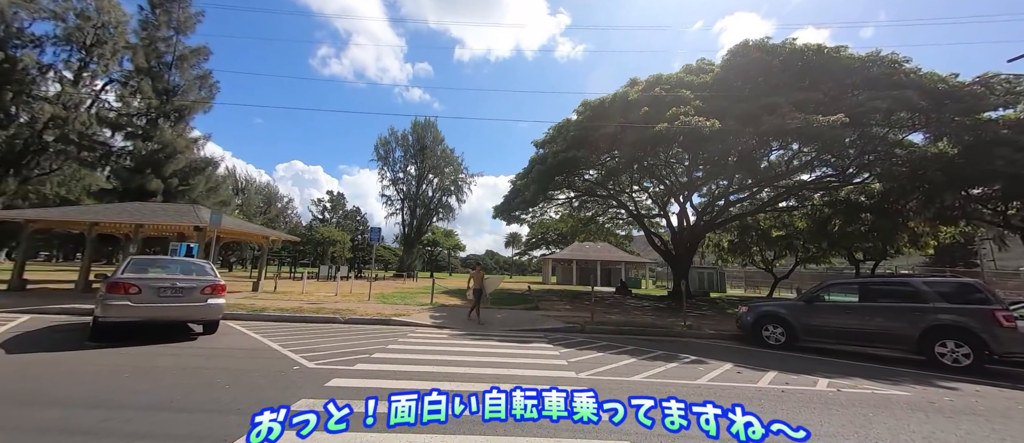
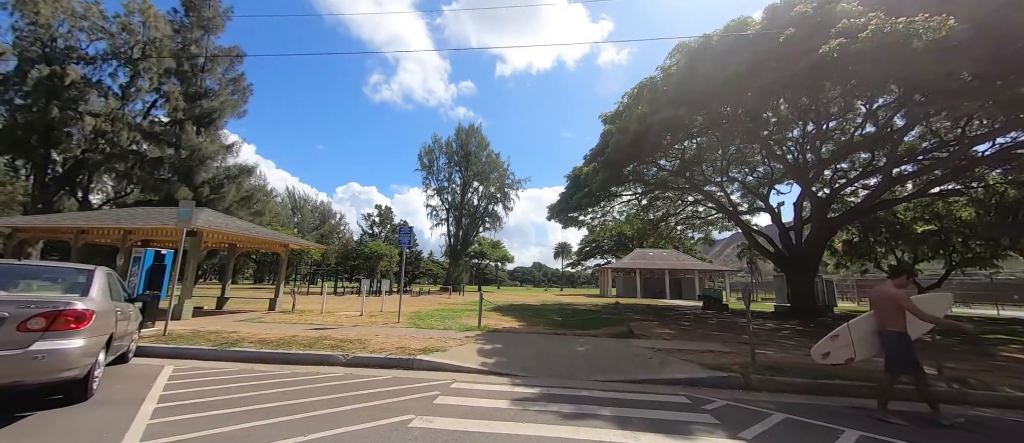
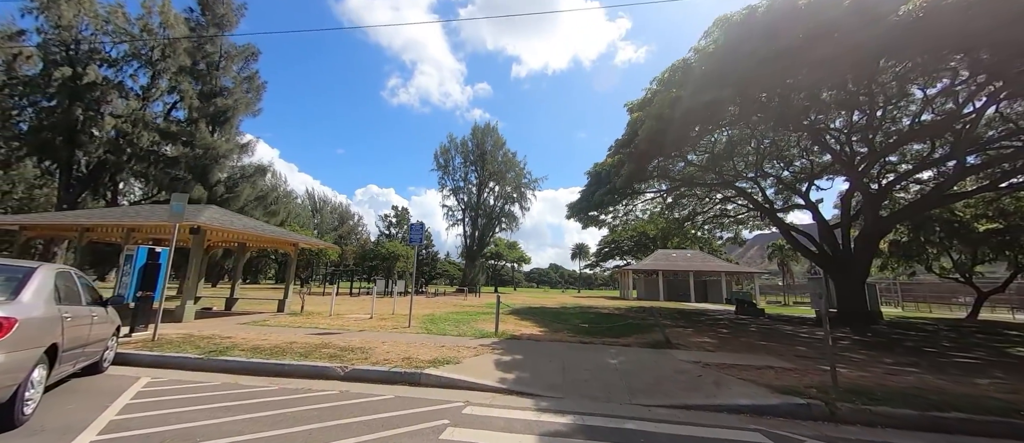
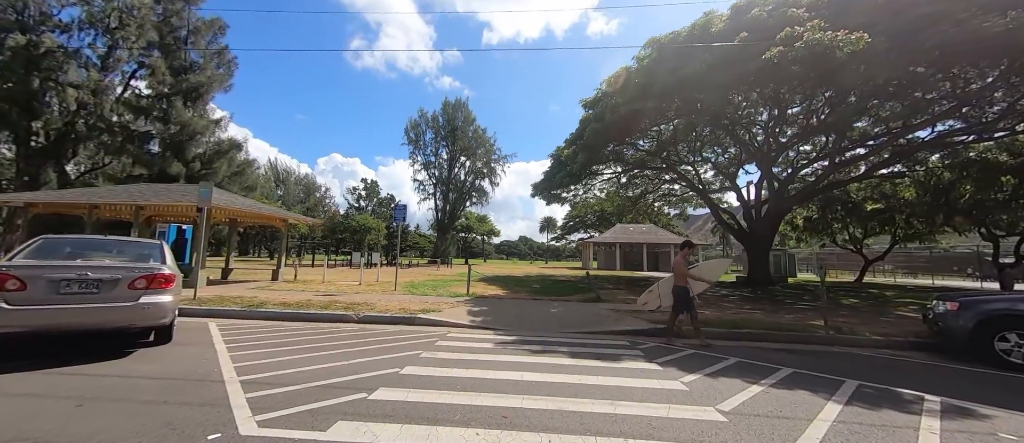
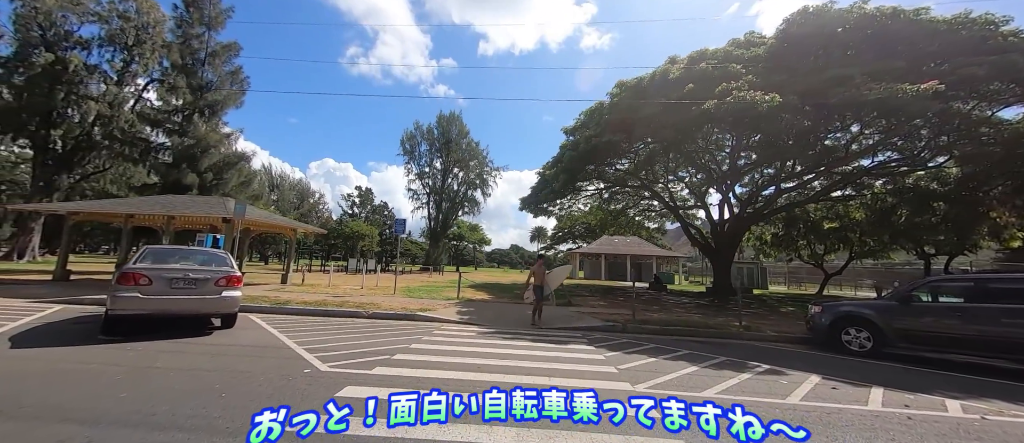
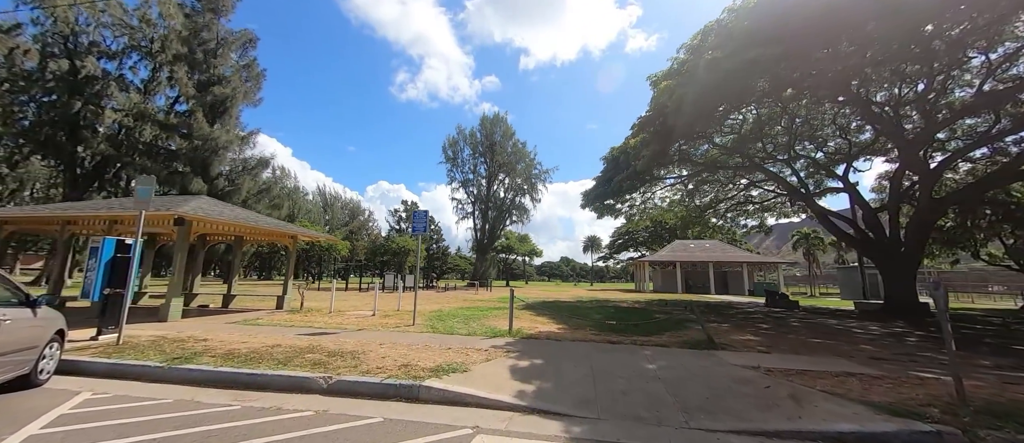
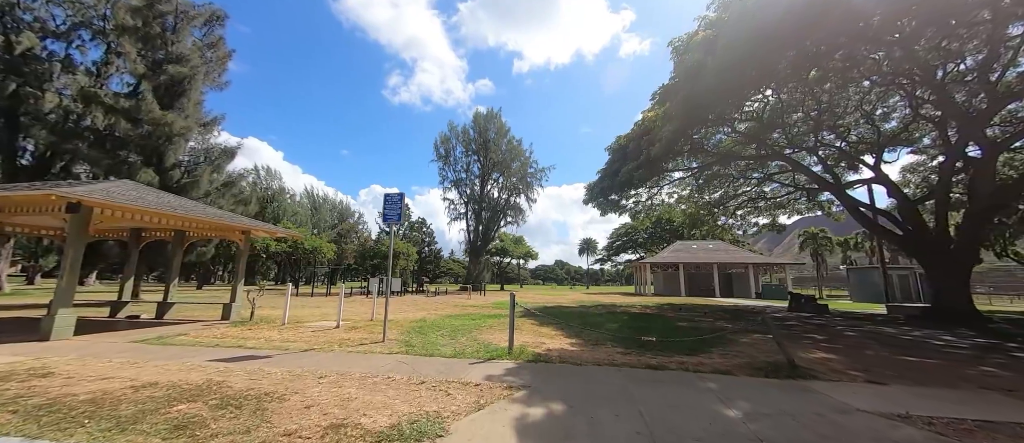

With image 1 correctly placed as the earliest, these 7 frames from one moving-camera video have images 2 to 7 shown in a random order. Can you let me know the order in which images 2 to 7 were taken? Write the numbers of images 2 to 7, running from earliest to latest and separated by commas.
5, 4, 2, 3, 6, 7
